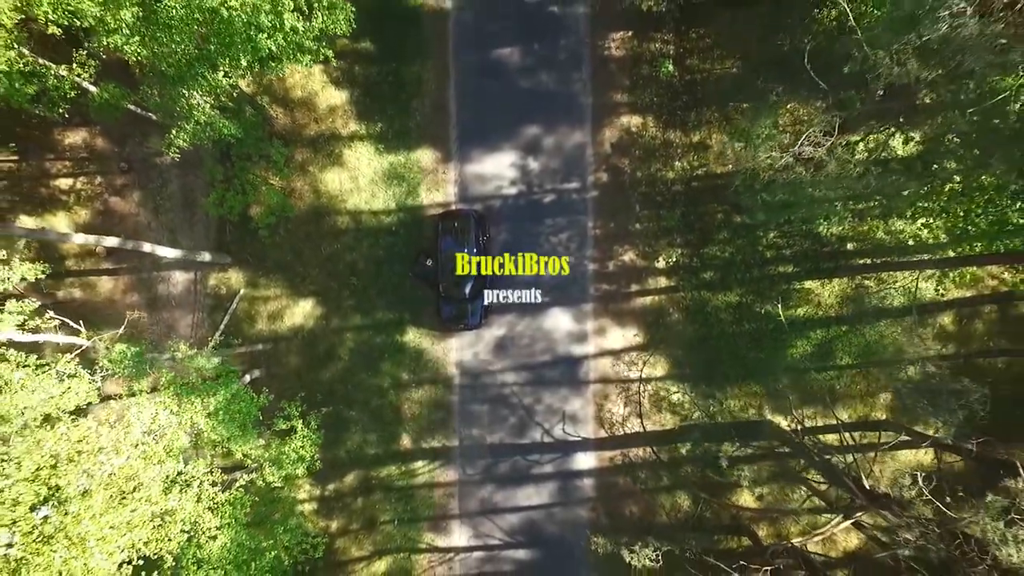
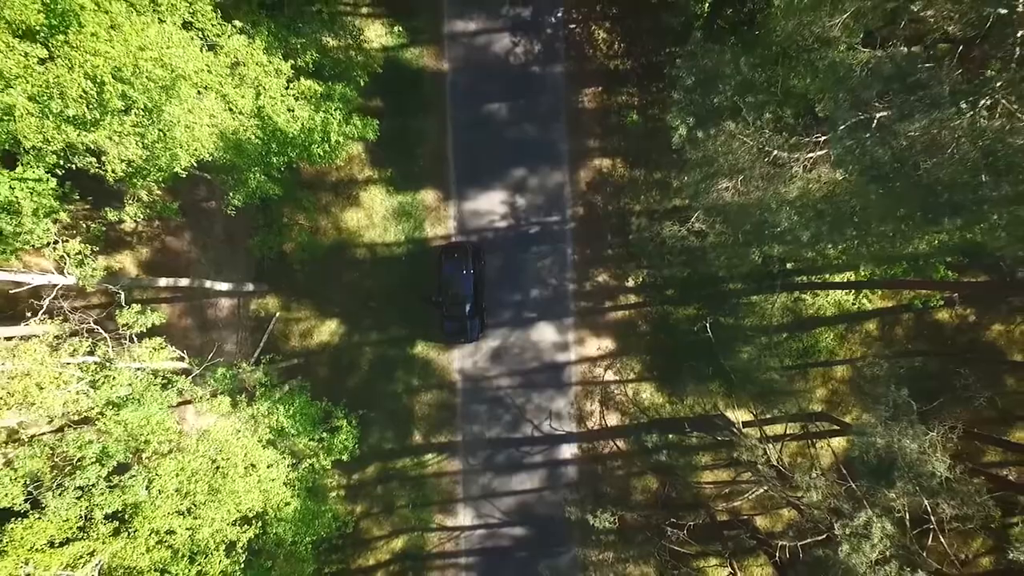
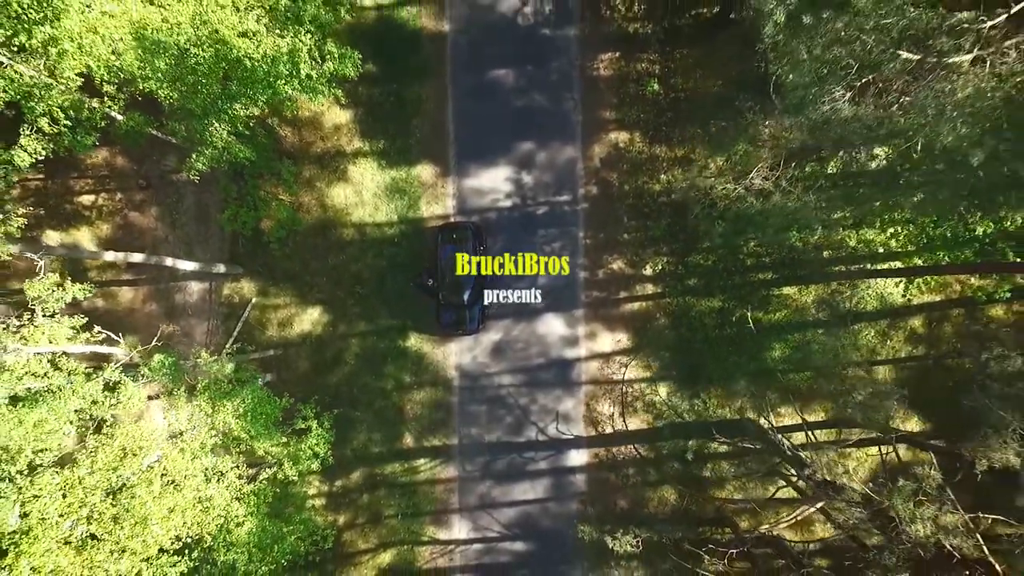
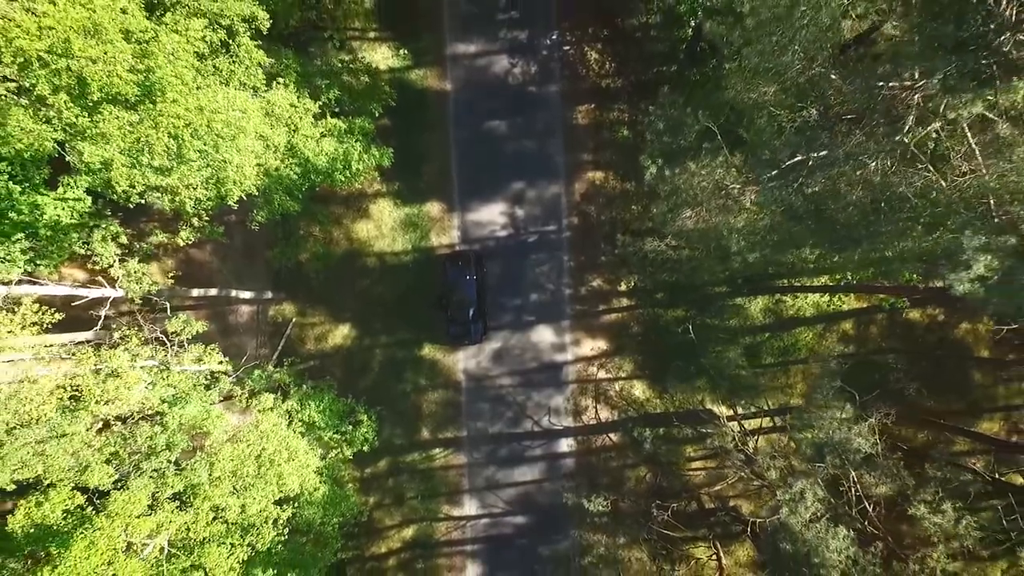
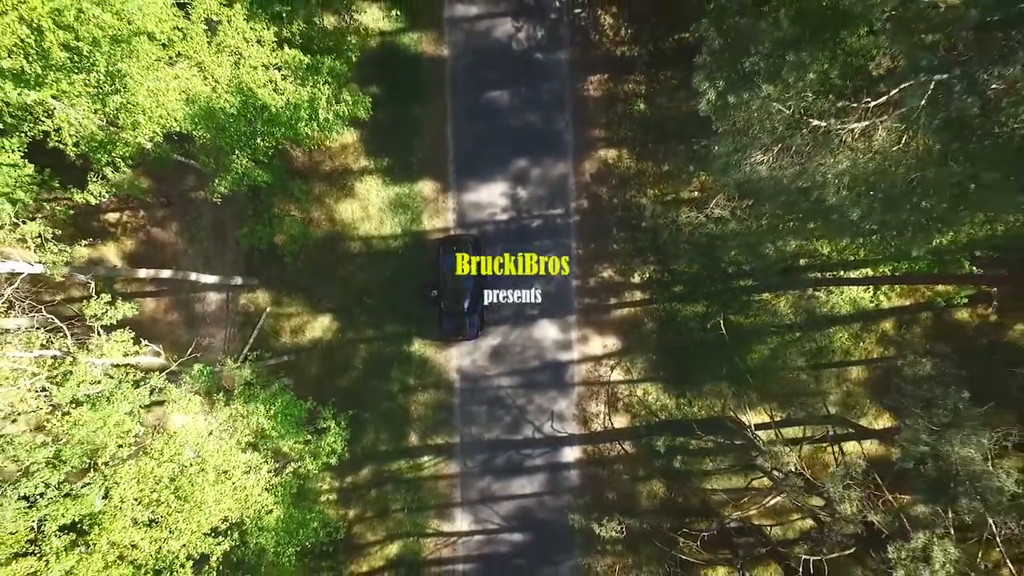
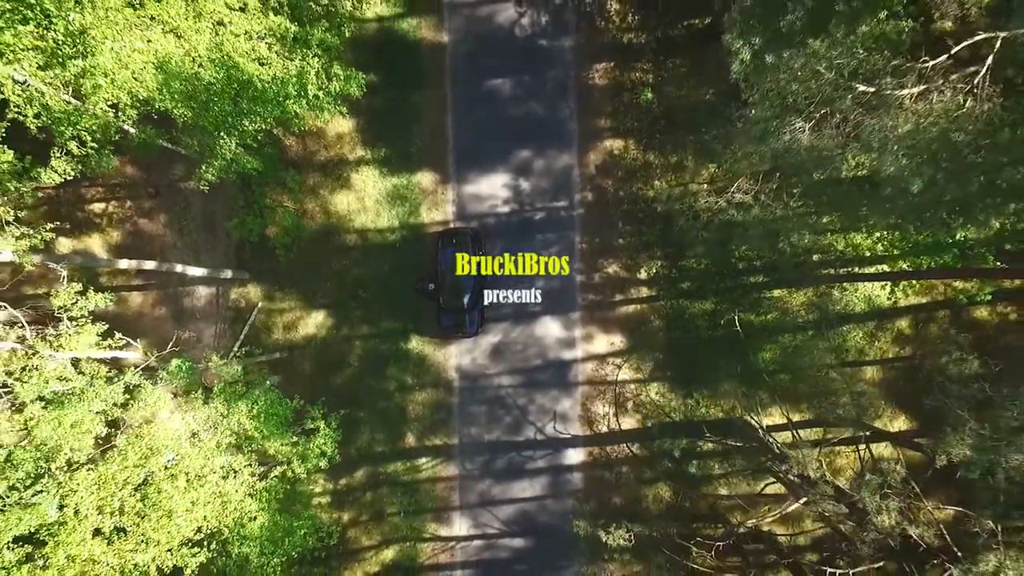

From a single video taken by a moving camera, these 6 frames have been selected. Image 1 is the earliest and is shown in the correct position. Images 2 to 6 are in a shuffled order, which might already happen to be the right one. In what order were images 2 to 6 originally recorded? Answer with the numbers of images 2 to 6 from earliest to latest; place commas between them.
3, 6, 5, 2, 4
